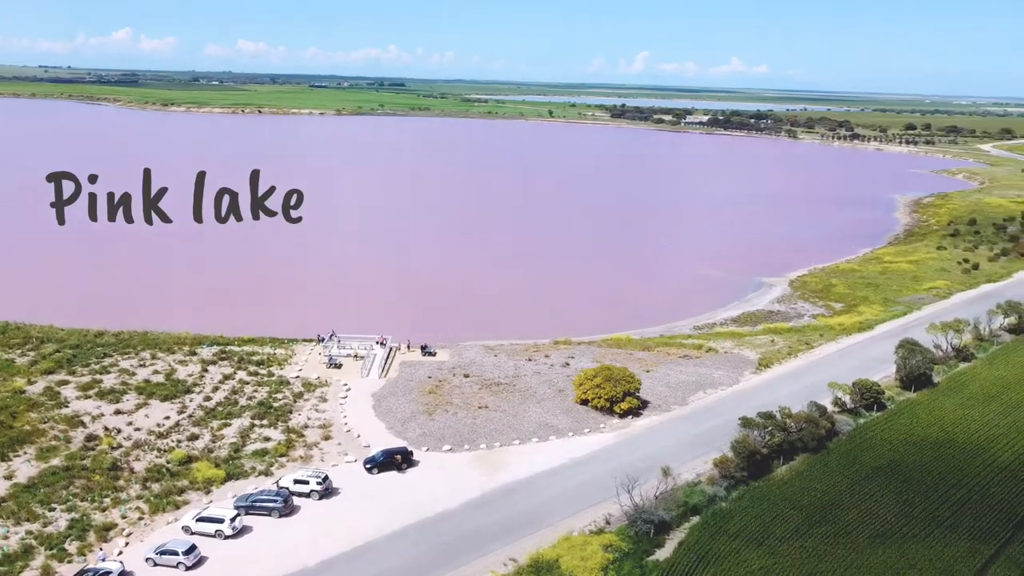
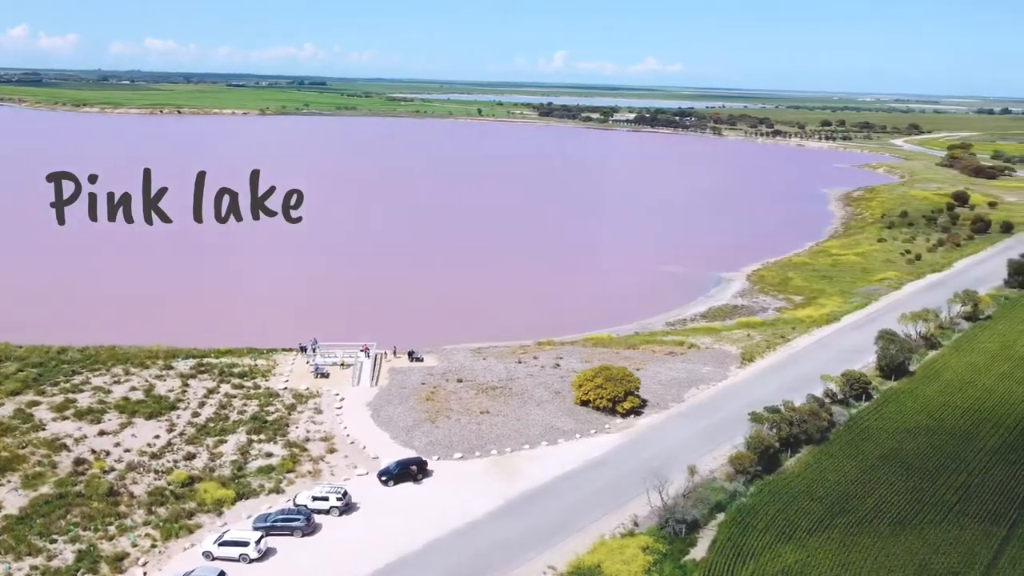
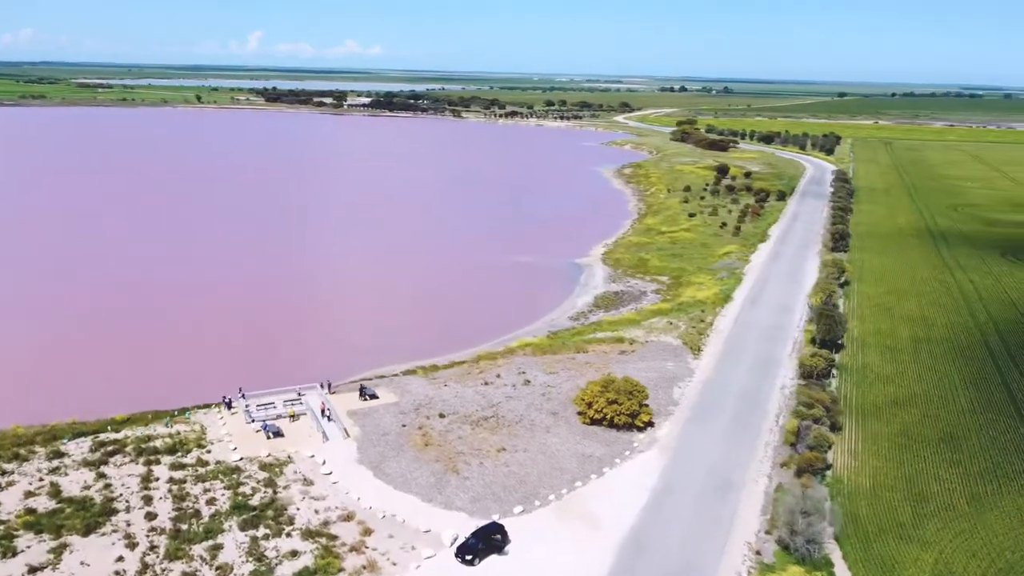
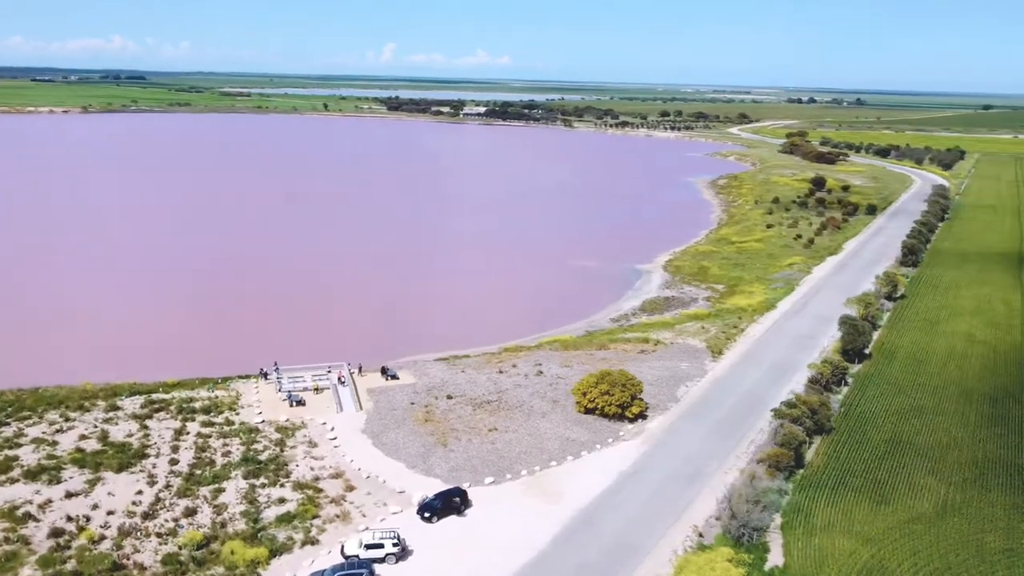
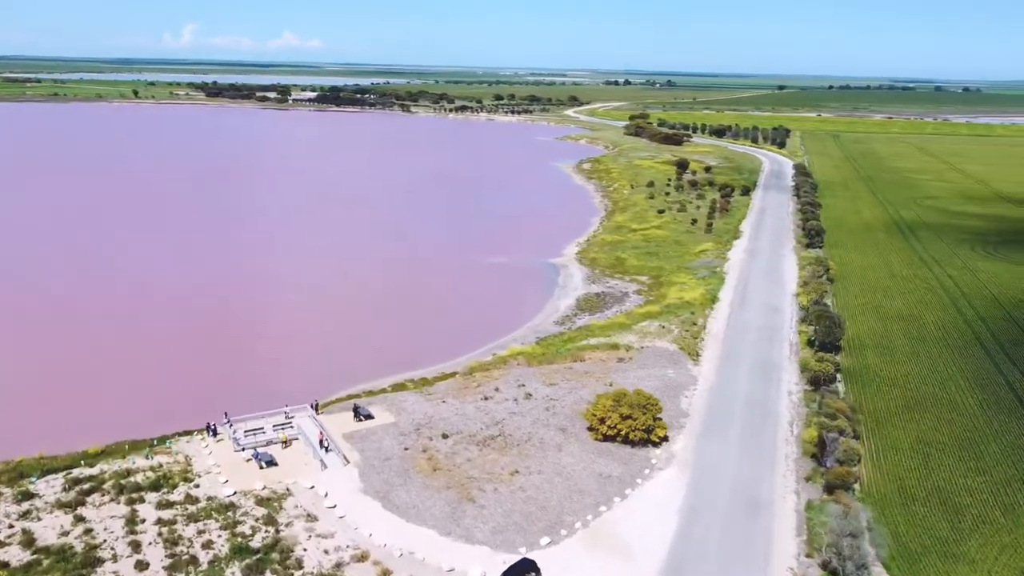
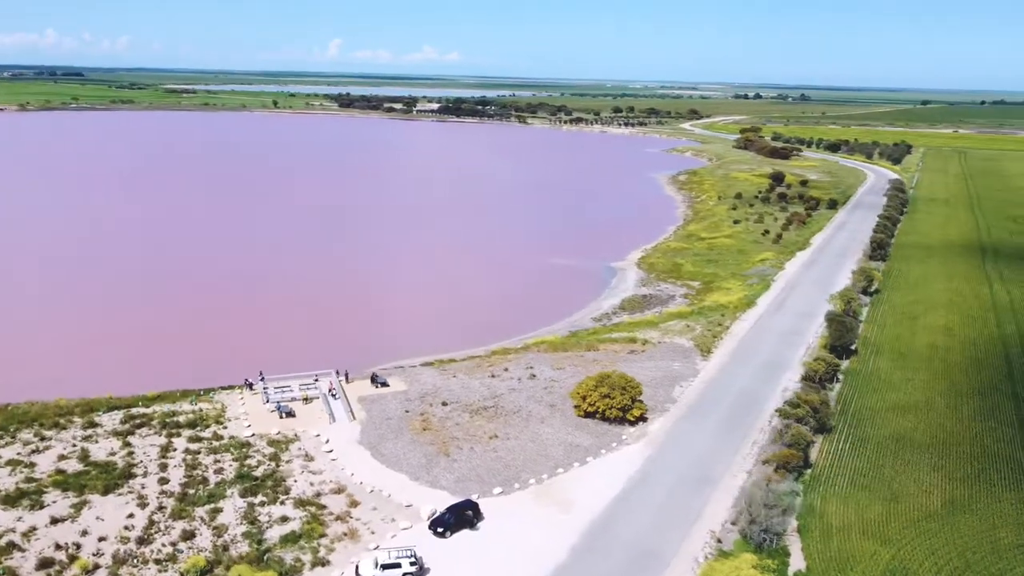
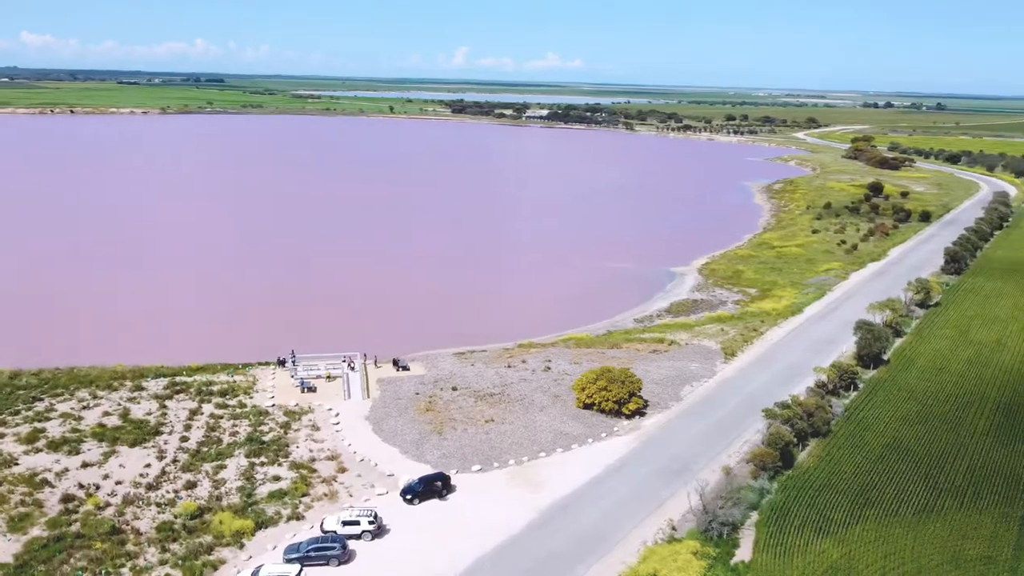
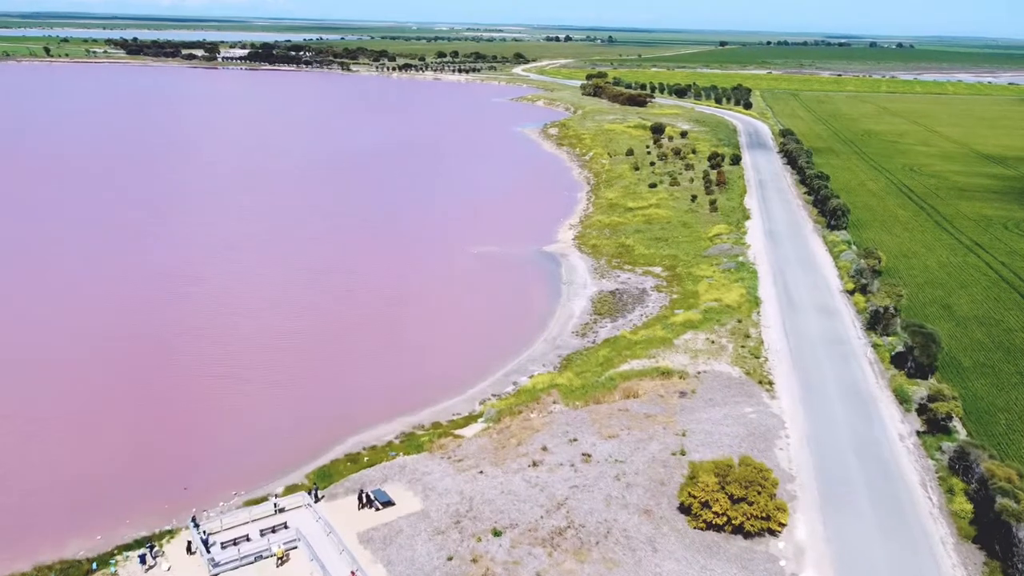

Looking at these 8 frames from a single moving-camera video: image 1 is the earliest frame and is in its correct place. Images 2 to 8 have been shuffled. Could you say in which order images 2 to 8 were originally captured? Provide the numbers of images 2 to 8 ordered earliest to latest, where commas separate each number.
2, 7, 4, 6, 3, 5, 8
